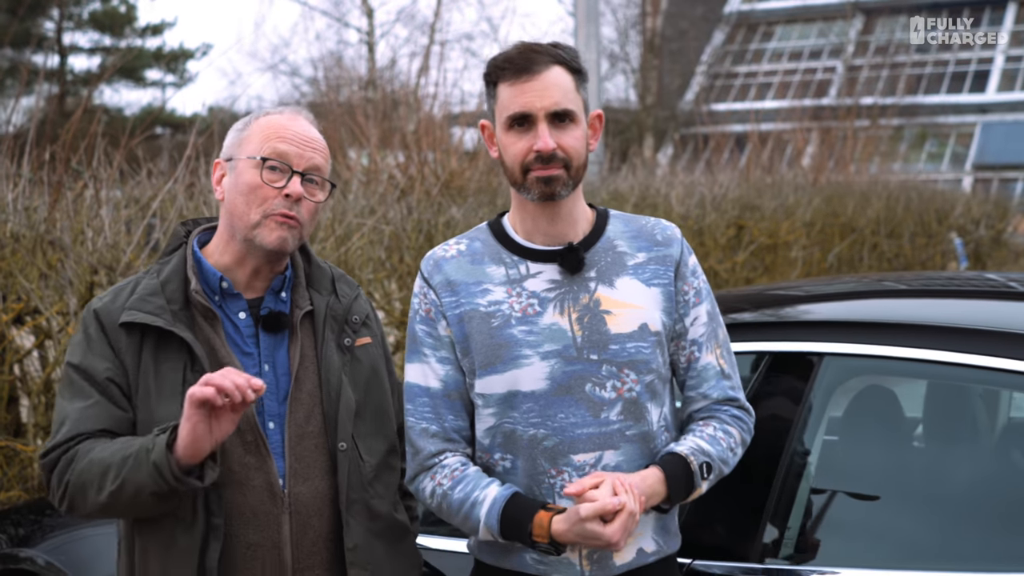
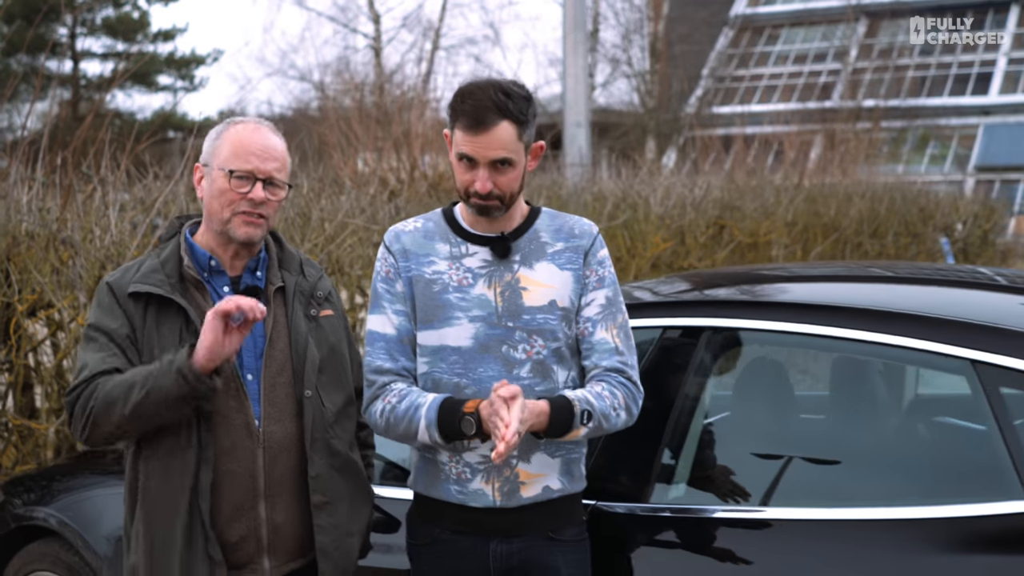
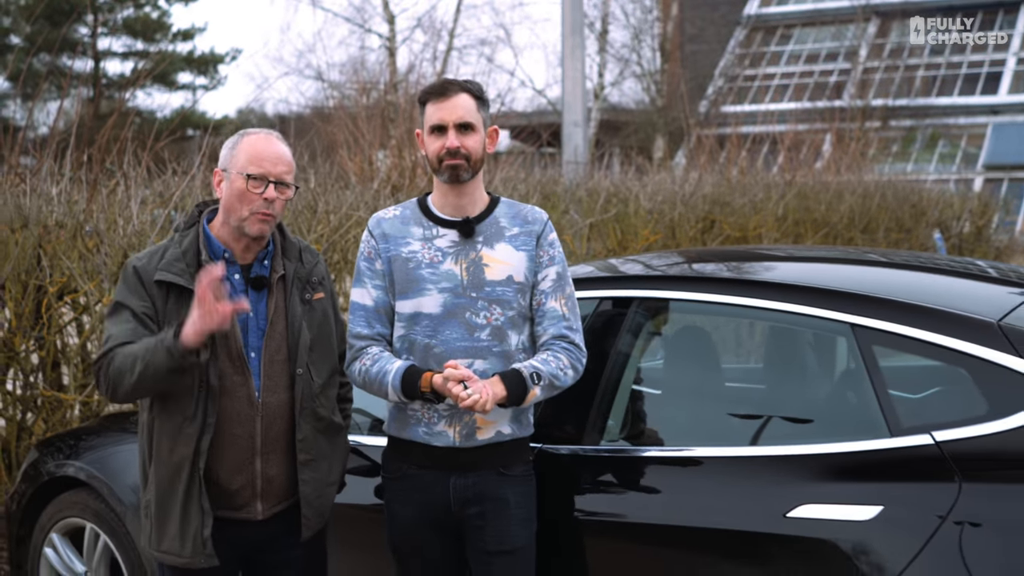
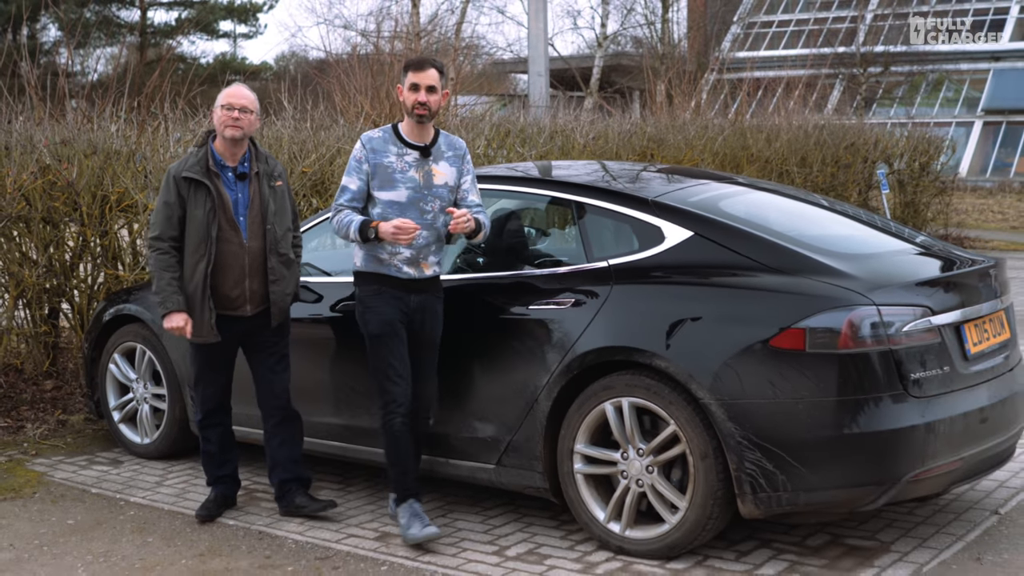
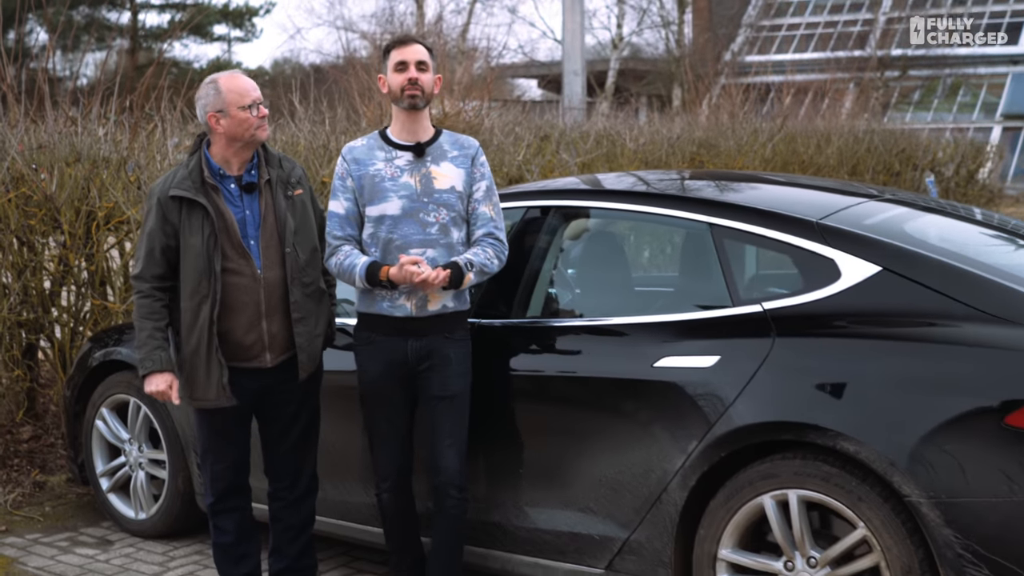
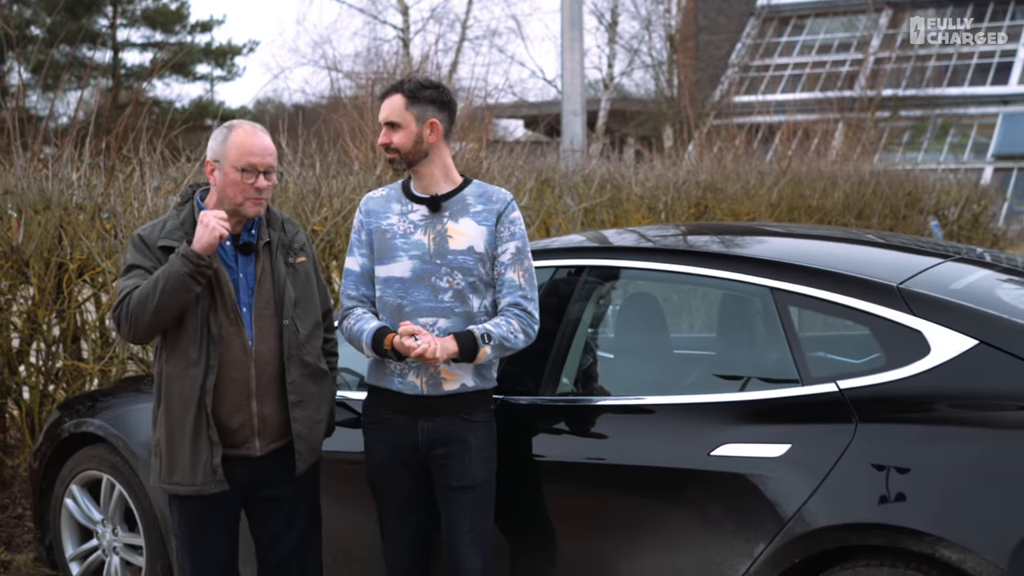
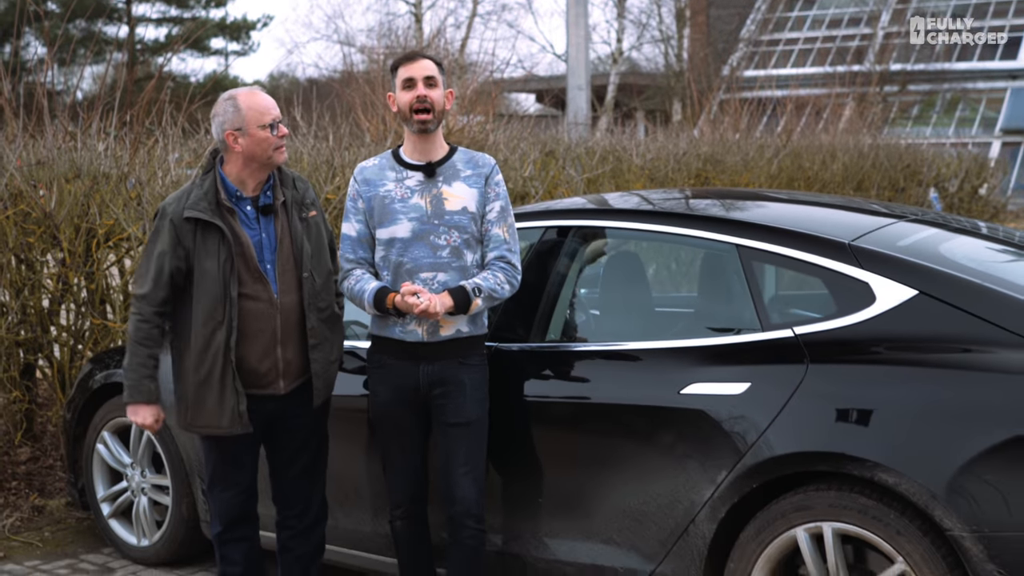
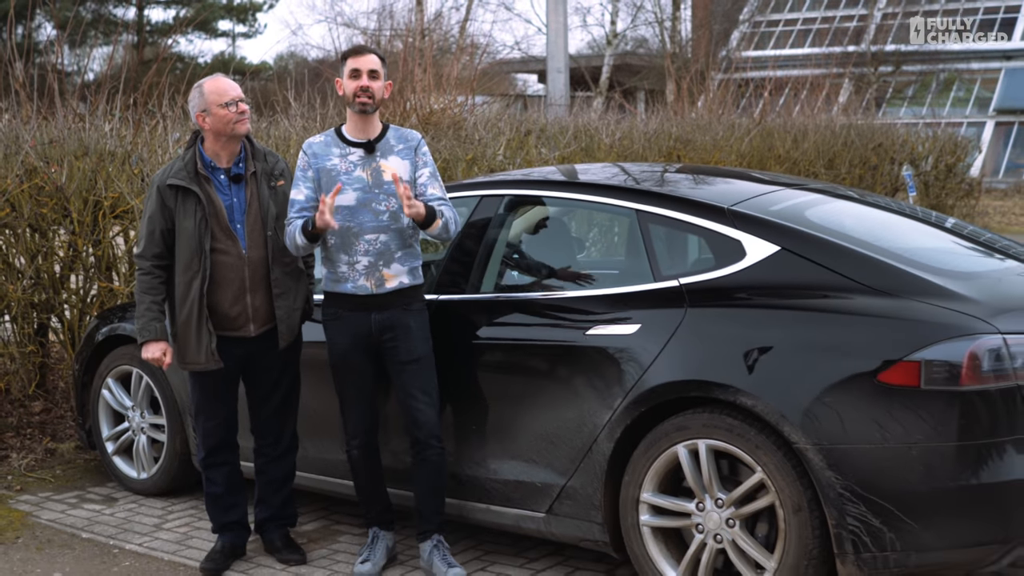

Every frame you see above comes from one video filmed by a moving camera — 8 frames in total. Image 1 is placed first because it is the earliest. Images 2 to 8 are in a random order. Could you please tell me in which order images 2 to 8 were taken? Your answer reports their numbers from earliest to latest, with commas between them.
2, 3, 6, 7, 5, 8, 4
